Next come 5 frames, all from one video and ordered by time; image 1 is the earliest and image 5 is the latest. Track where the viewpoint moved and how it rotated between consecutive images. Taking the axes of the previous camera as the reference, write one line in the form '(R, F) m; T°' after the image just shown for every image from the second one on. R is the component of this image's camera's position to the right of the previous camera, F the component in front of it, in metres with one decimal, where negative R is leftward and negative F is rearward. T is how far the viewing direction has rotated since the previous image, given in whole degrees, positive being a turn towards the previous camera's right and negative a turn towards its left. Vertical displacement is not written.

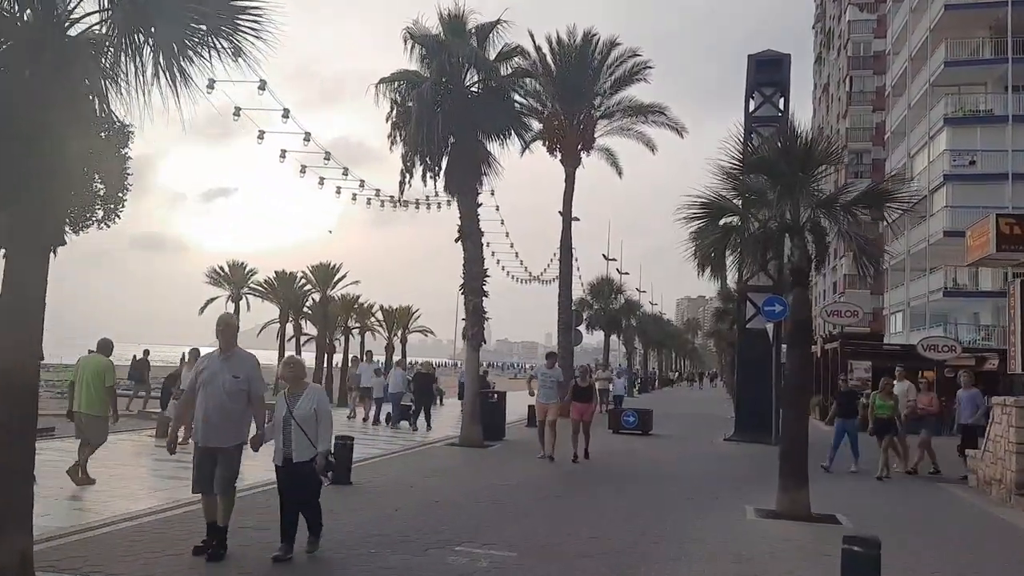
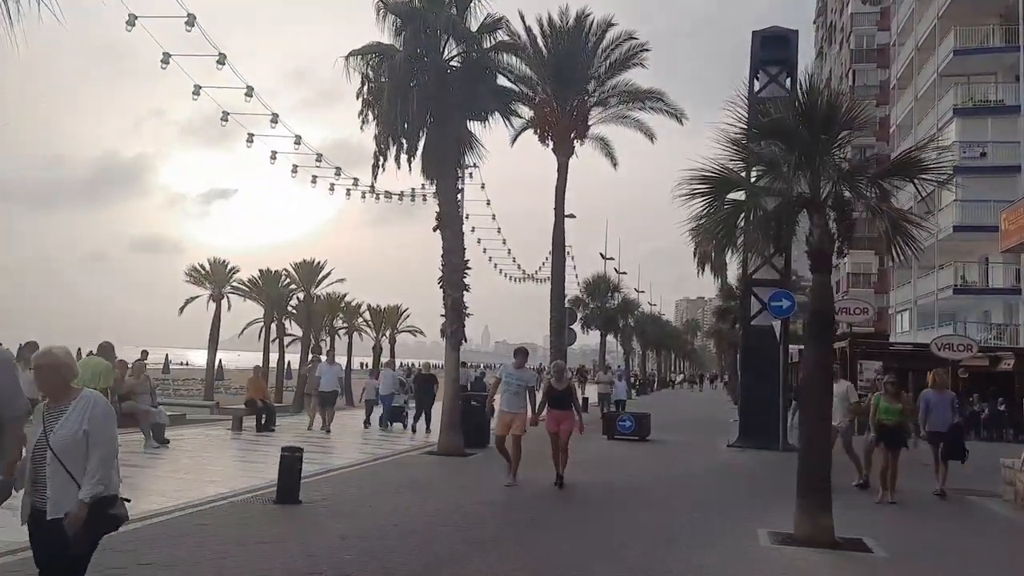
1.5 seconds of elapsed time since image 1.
(+0.3, +1.6) m; 0°
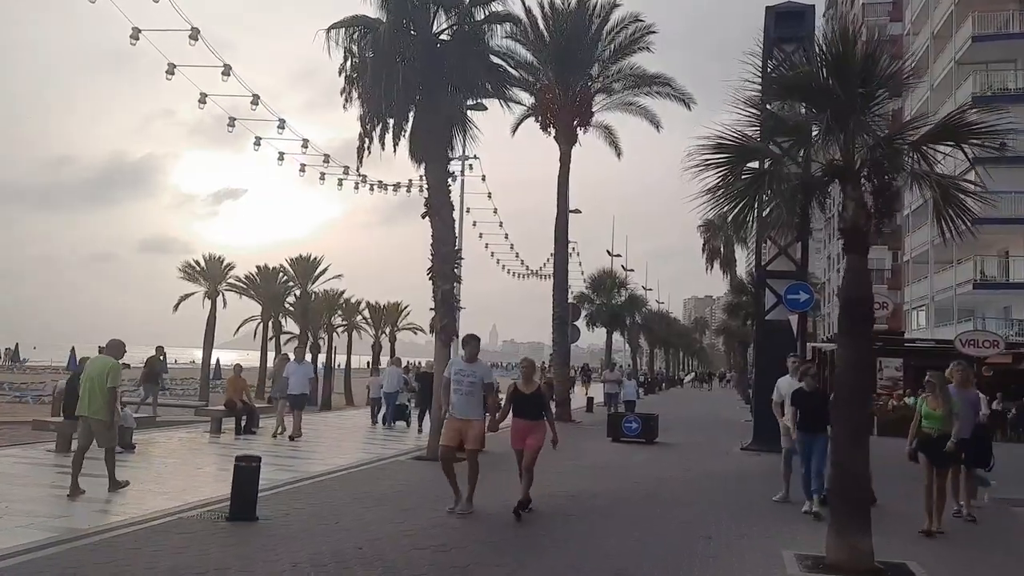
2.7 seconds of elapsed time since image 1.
(+0.2, +1.3) m; -1°
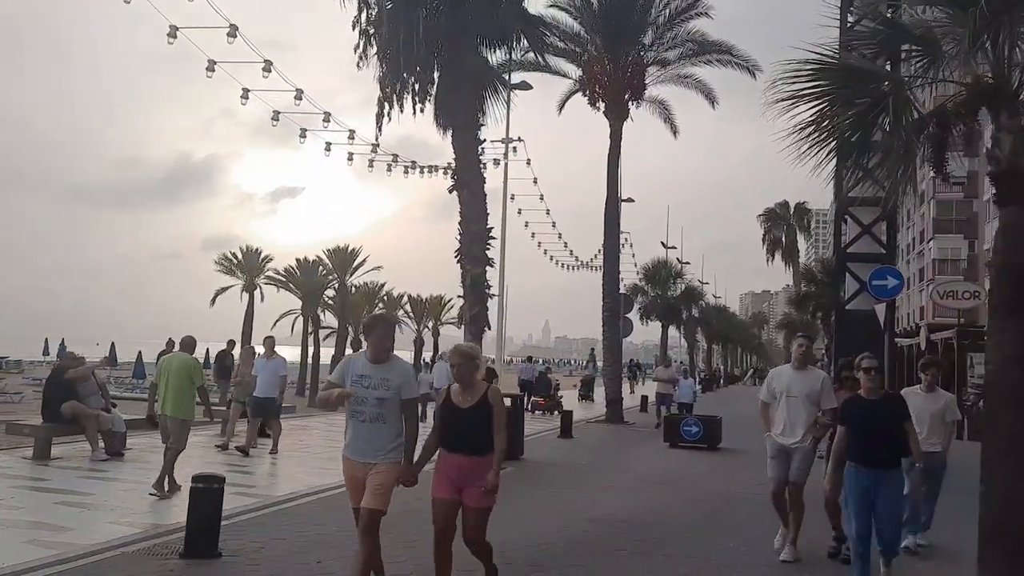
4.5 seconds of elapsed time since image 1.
(+0.2, +2.1) m; -3°
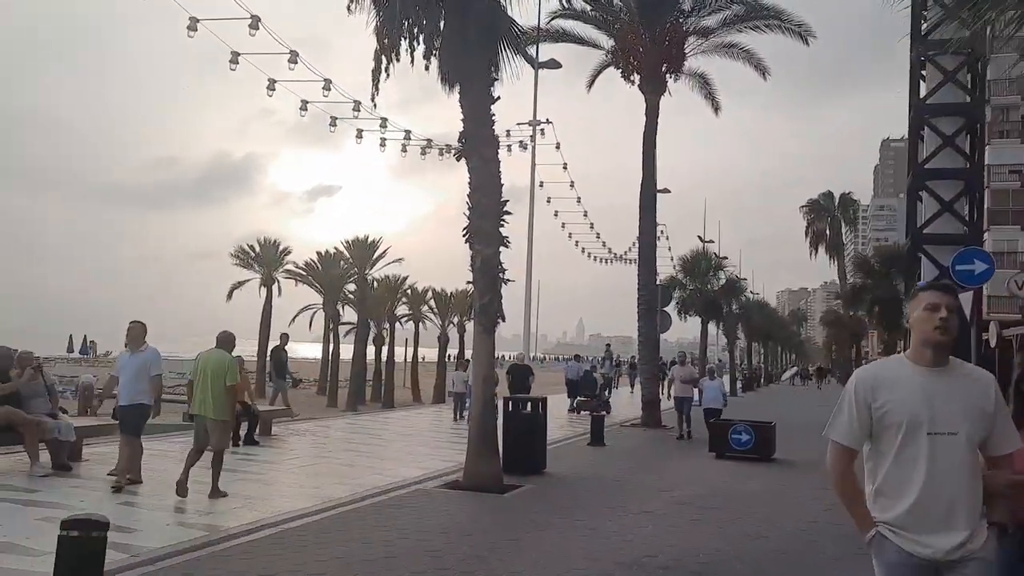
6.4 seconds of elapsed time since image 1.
(+0.2, +2.1) m; -2°
